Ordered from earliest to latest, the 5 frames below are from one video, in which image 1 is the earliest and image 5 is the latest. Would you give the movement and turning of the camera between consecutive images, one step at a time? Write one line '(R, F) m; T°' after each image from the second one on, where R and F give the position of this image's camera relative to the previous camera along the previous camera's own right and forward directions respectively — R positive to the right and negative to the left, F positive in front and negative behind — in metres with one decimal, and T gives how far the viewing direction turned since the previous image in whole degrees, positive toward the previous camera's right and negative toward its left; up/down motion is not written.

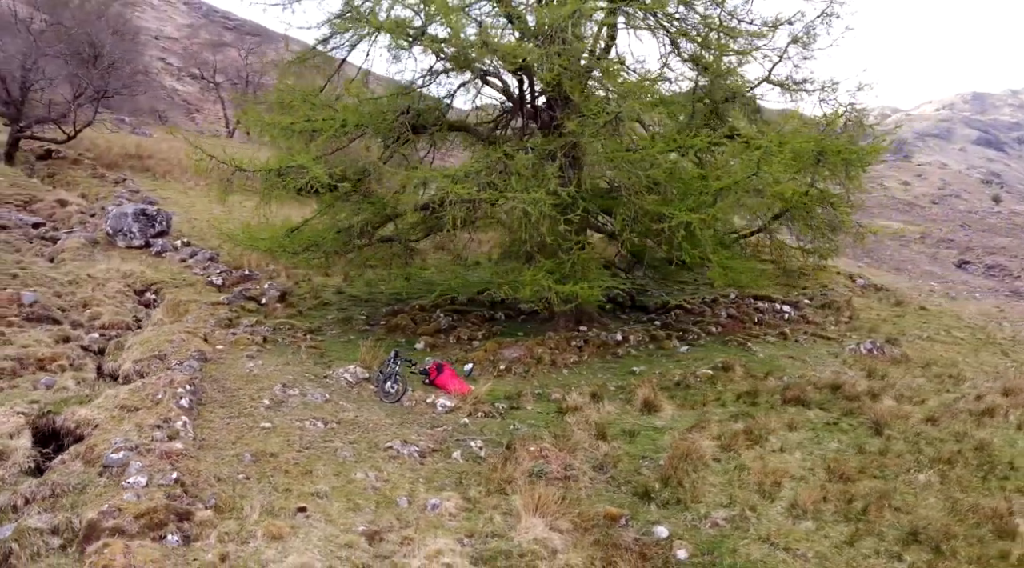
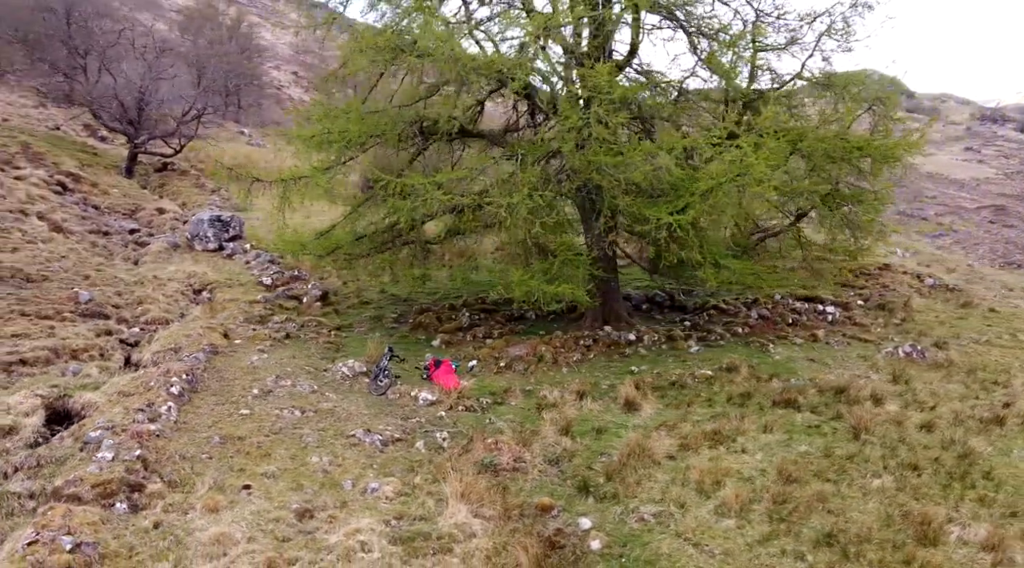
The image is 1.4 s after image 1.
(+1.8, -0.3) m; -10°
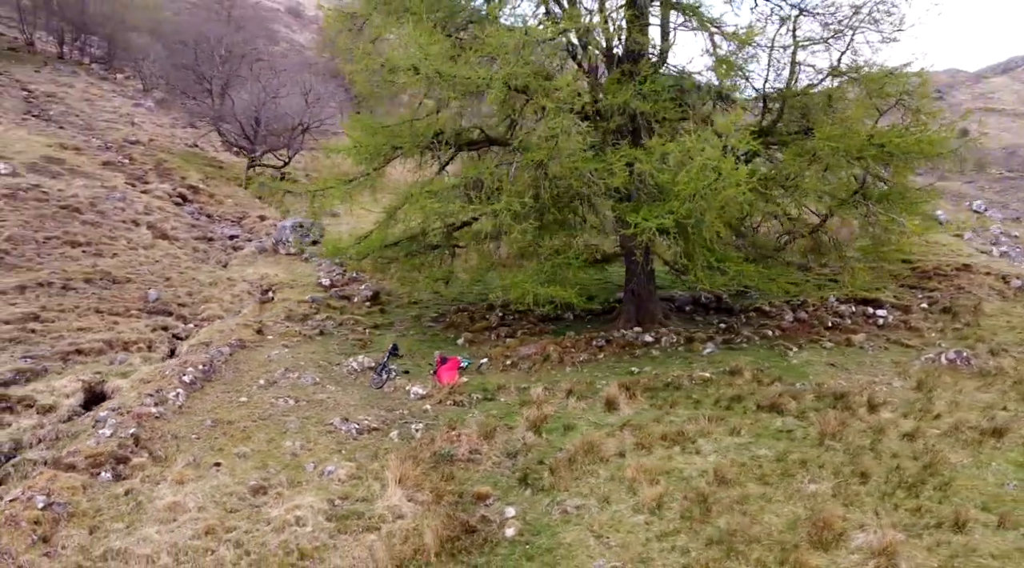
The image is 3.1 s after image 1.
(+2.0, -0.3) m; -11°
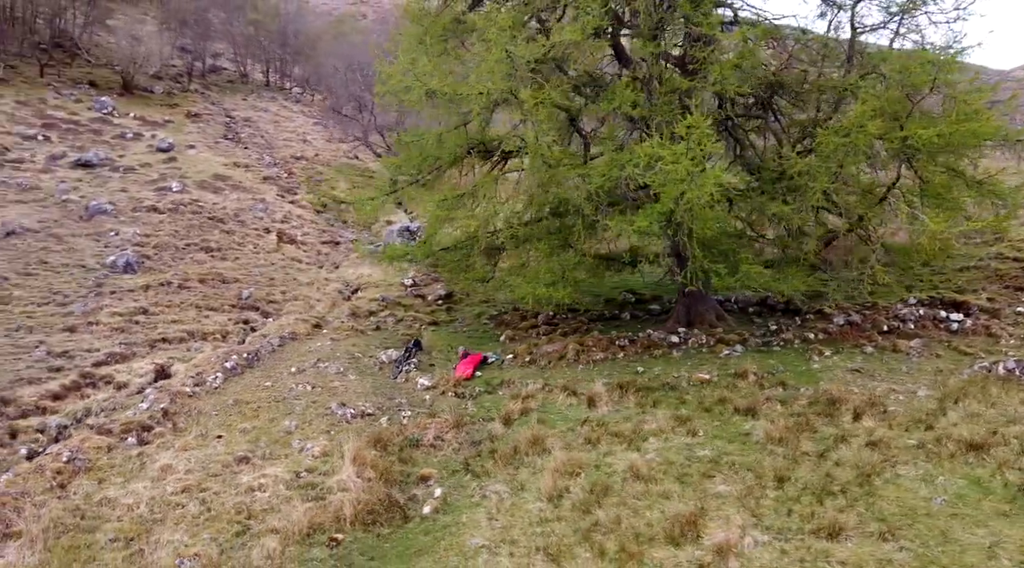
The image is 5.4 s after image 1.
(+2.8, -0.2) m; -15°
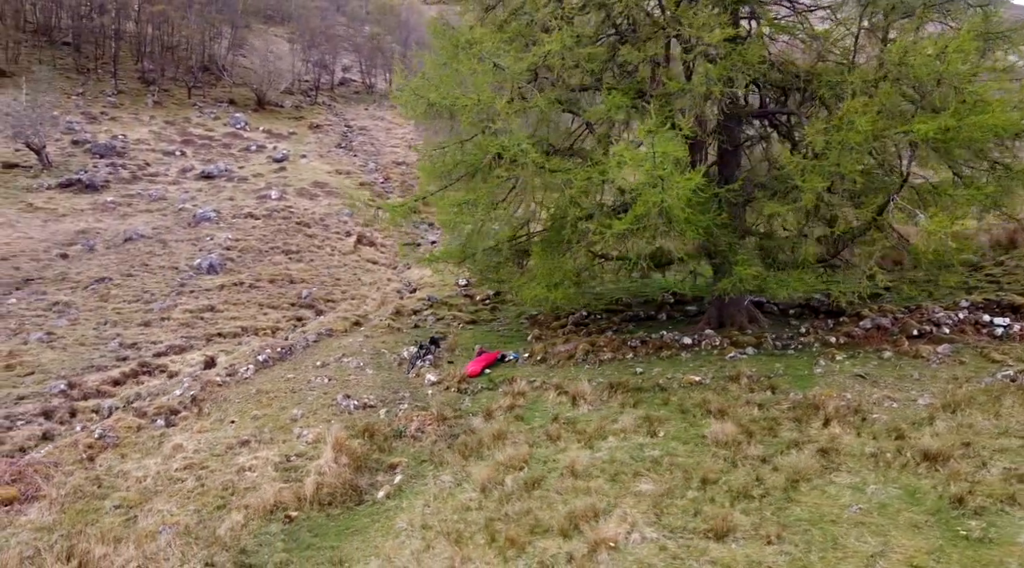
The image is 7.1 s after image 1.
(+2.0, -0.2) m; -11°
